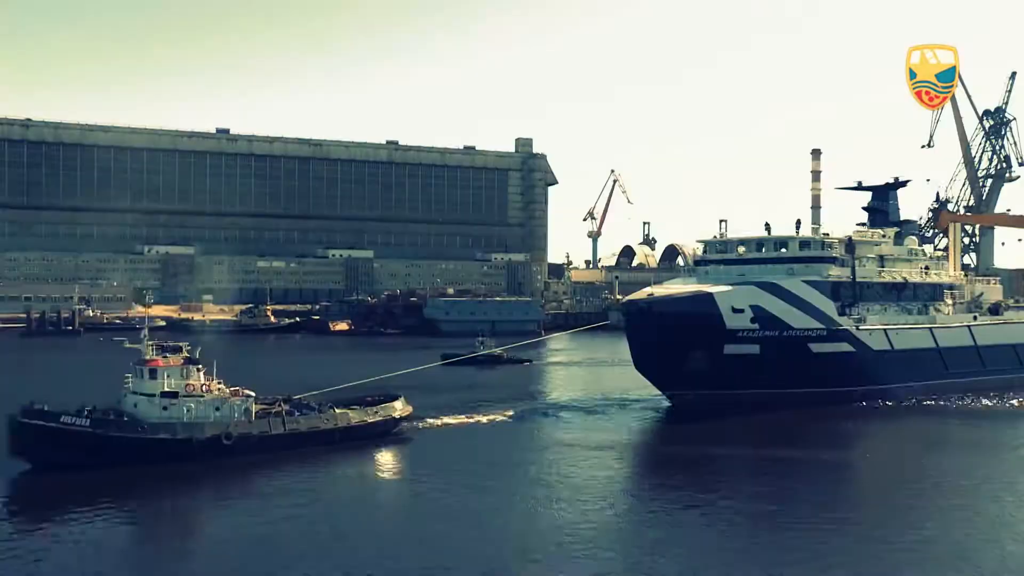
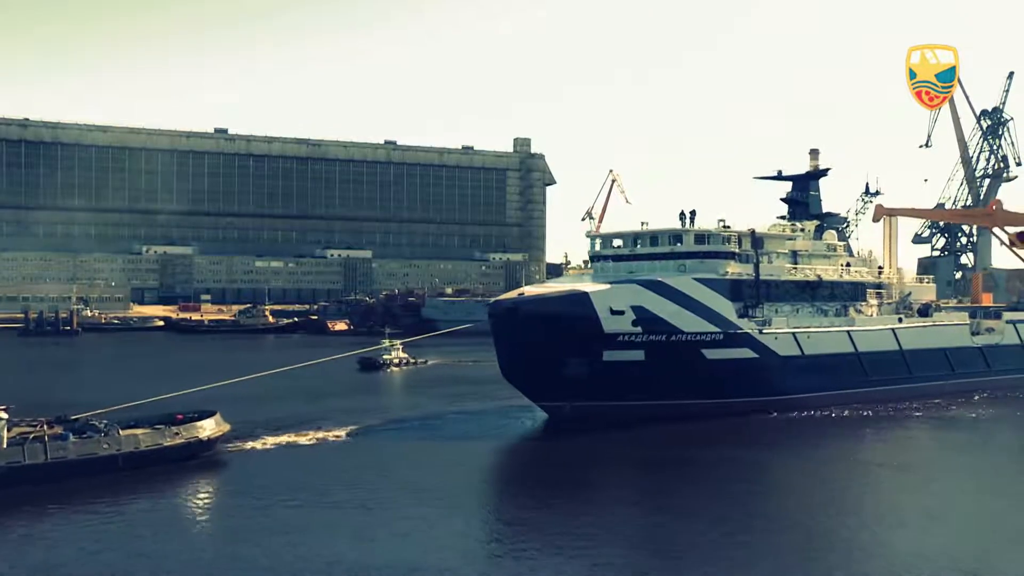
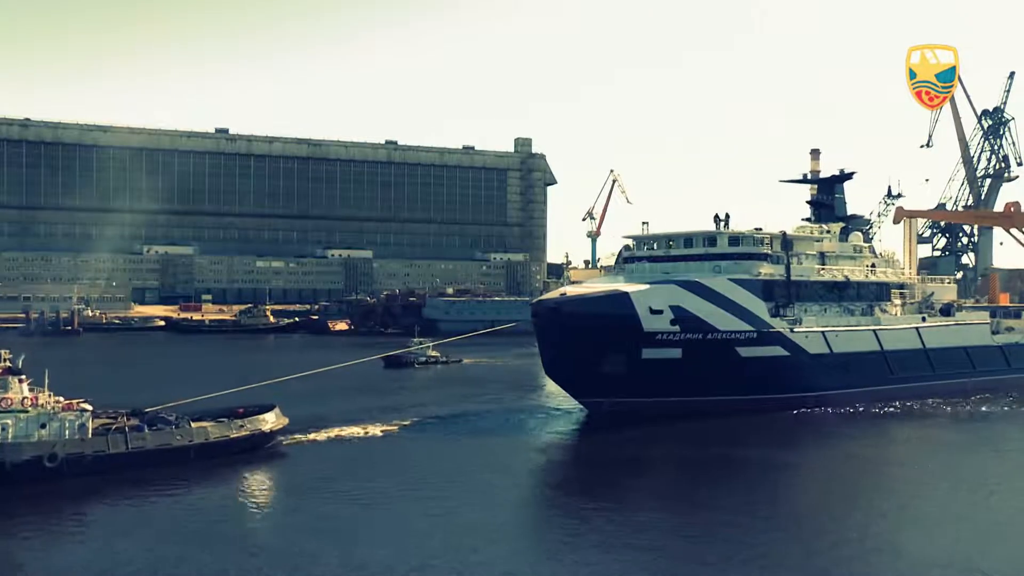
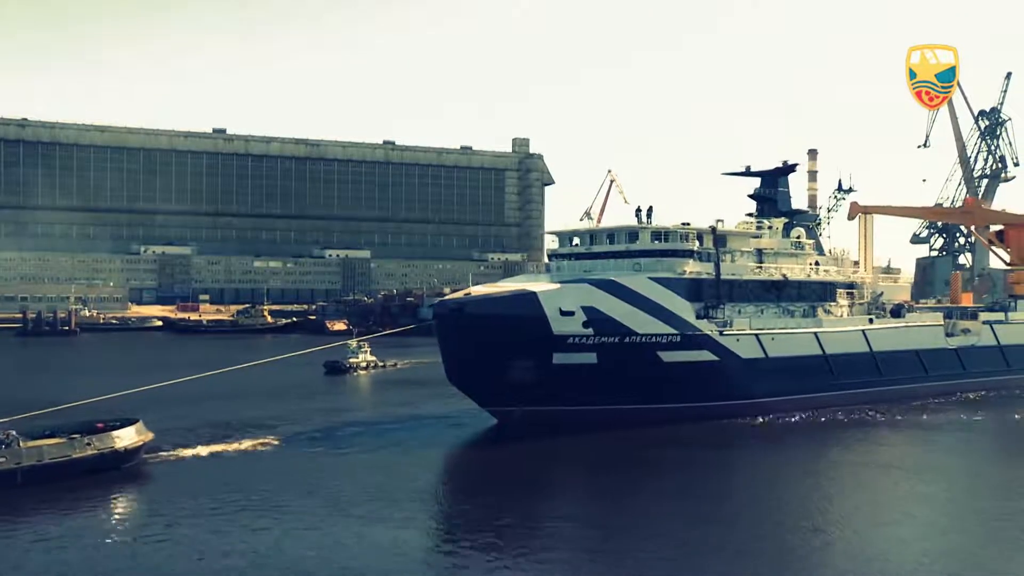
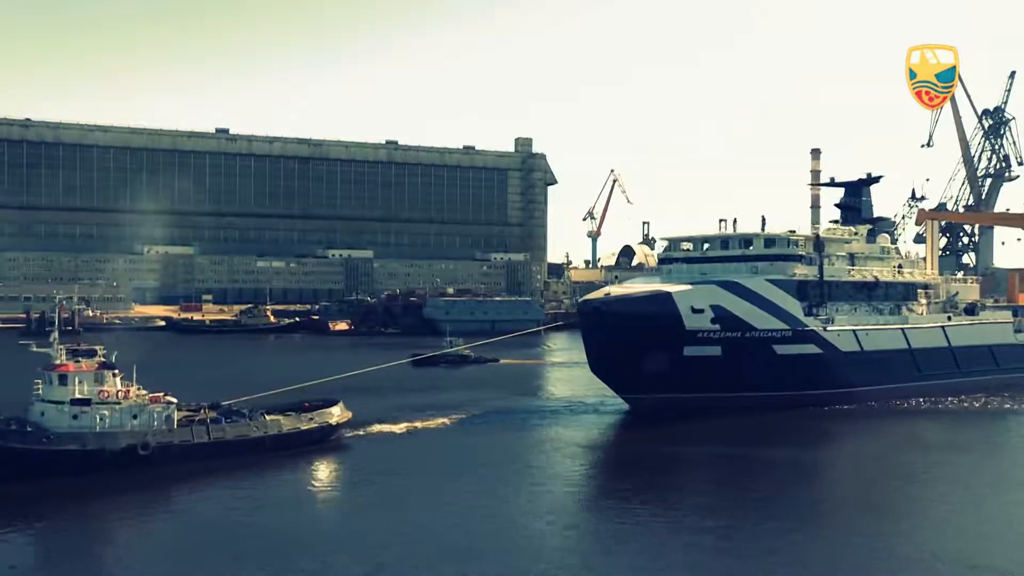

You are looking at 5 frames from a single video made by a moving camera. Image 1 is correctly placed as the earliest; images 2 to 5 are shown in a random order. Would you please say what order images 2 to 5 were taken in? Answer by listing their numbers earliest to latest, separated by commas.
5, 3, 2, 4
